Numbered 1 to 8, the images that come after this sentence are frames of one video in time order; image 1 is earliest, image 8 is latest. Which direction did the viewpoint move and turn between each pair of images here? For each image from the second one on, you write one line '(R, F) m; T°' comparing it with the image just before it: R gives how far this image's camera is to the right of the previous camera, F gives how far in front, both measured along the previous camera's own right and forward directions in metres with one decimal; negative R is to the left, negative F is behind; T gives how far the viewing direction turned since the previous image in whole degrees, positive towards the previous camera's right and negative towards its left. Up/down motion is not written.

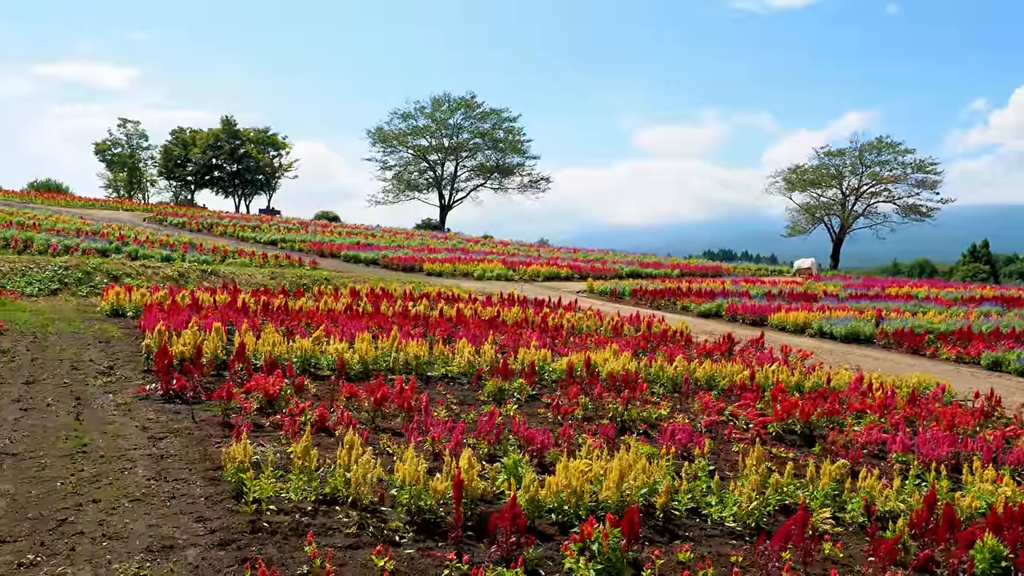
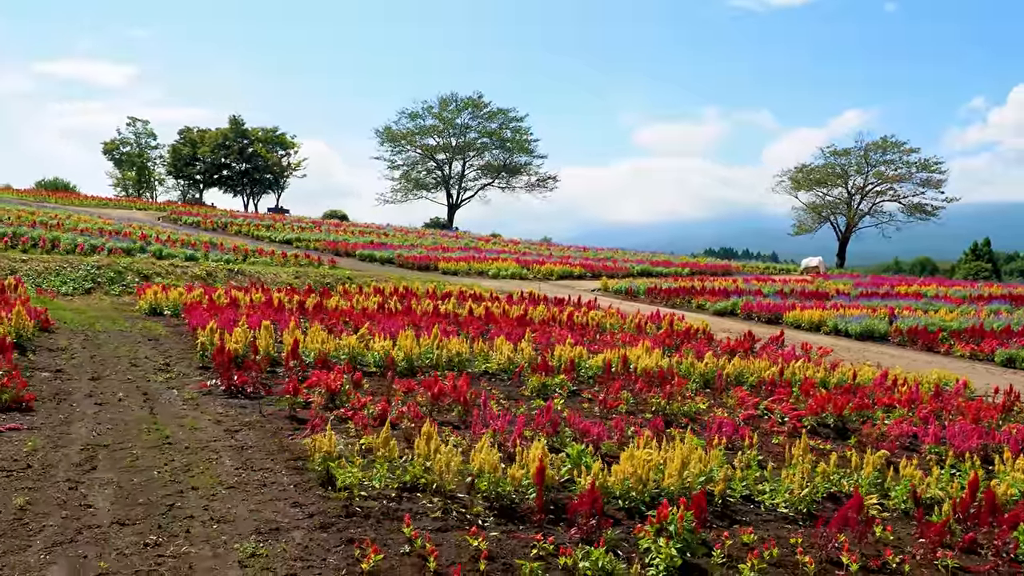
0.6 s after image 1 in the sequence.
(-0.3, -0.2) m; 0°
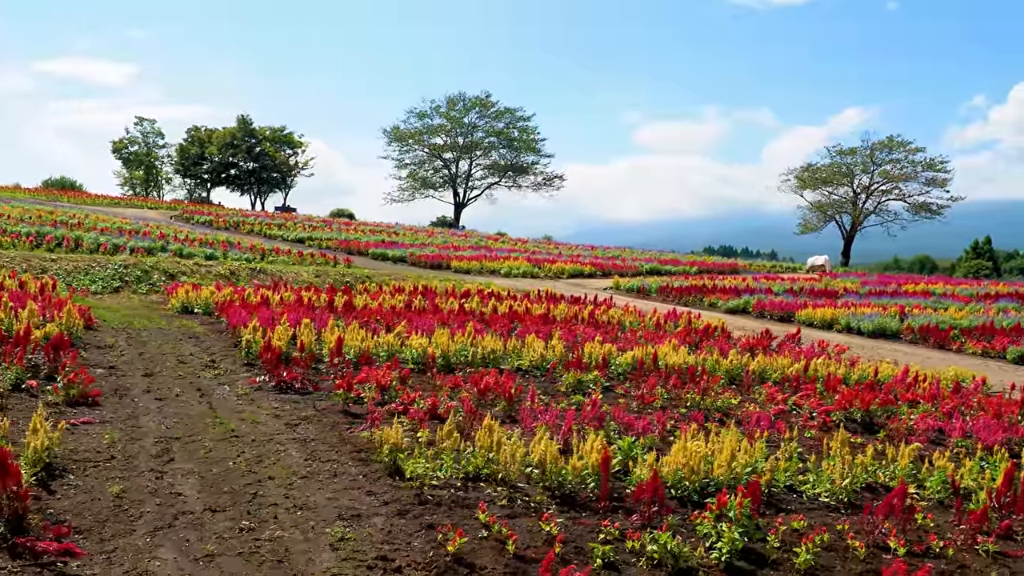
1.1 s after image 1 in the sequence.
(-0.2, -0.2) m; 0°
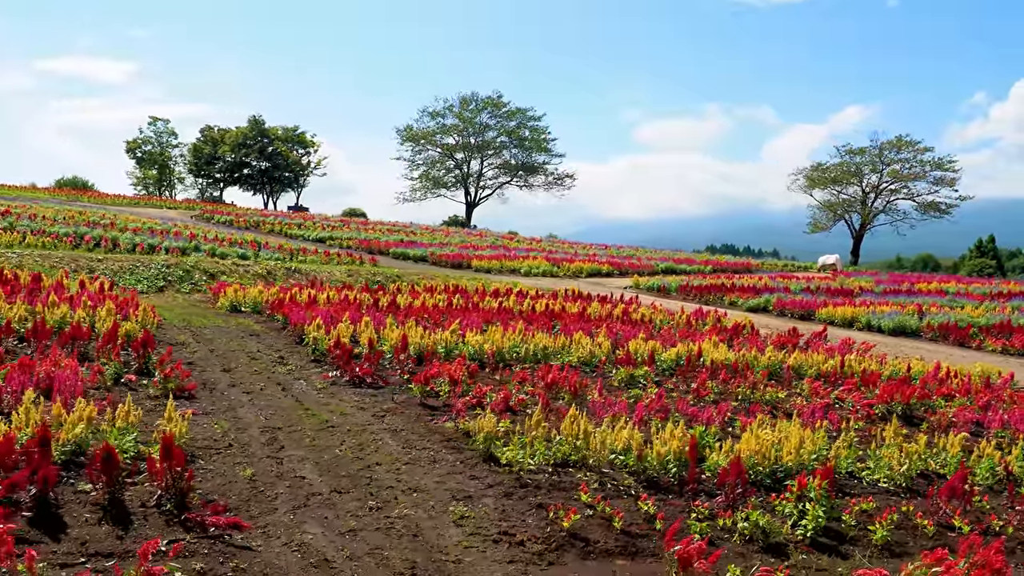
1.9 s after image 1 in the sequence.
(-0.4, -0.3) m; 0°
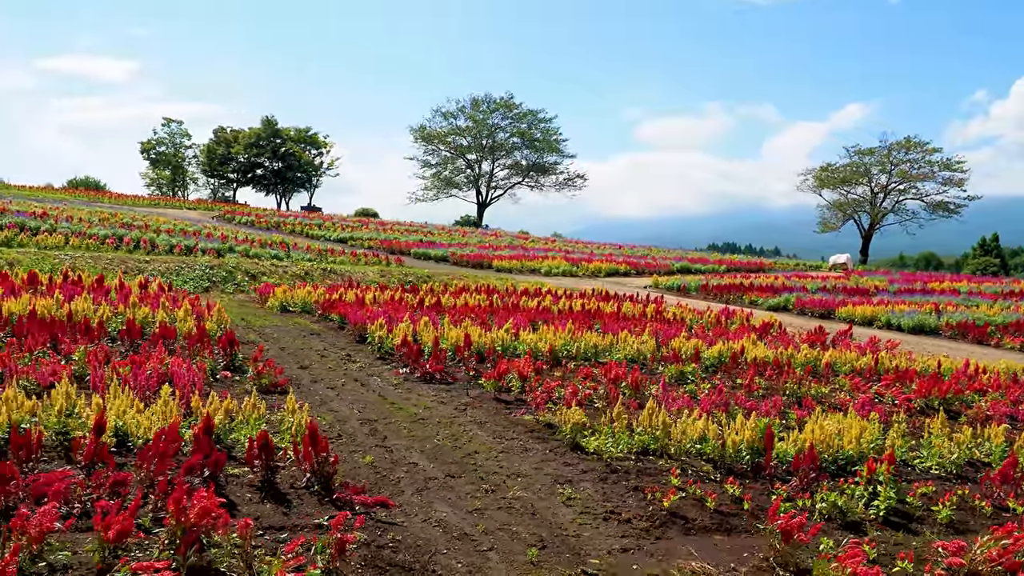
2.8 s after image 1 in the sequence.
(-0.4, -0.4) m; 0°
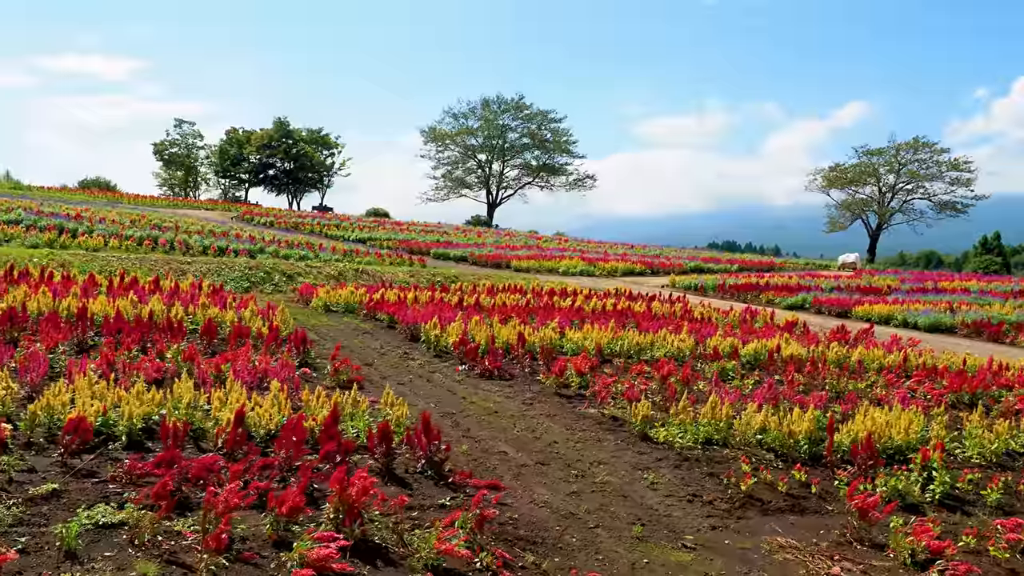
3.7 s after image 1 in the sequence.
(-0.4, -0.4) m; 0°
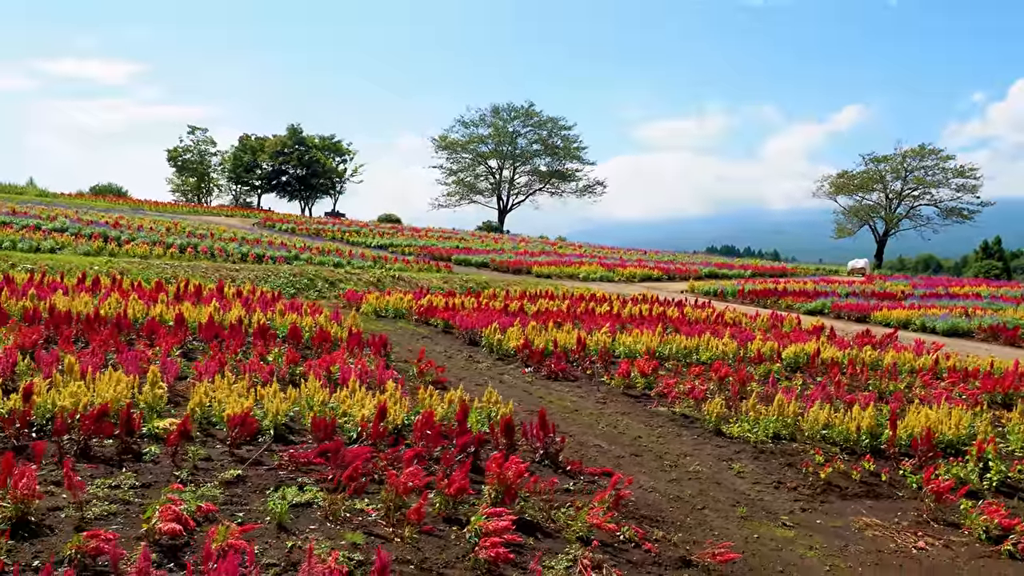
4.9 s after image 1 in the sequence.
(-0.5, -0.5) m; 0°
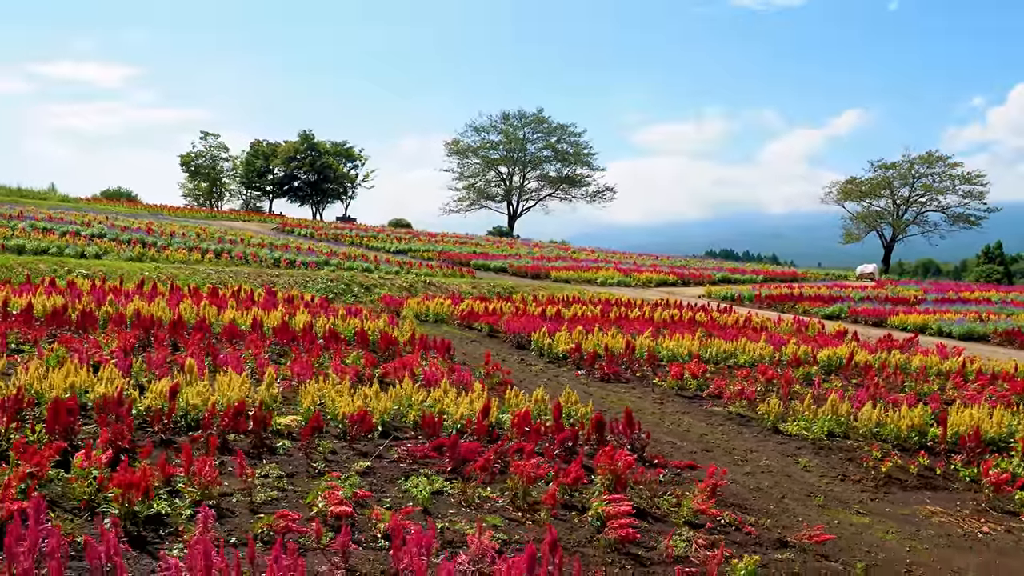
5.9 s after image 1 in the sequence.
(-0.4, -0.4) m; 0°
